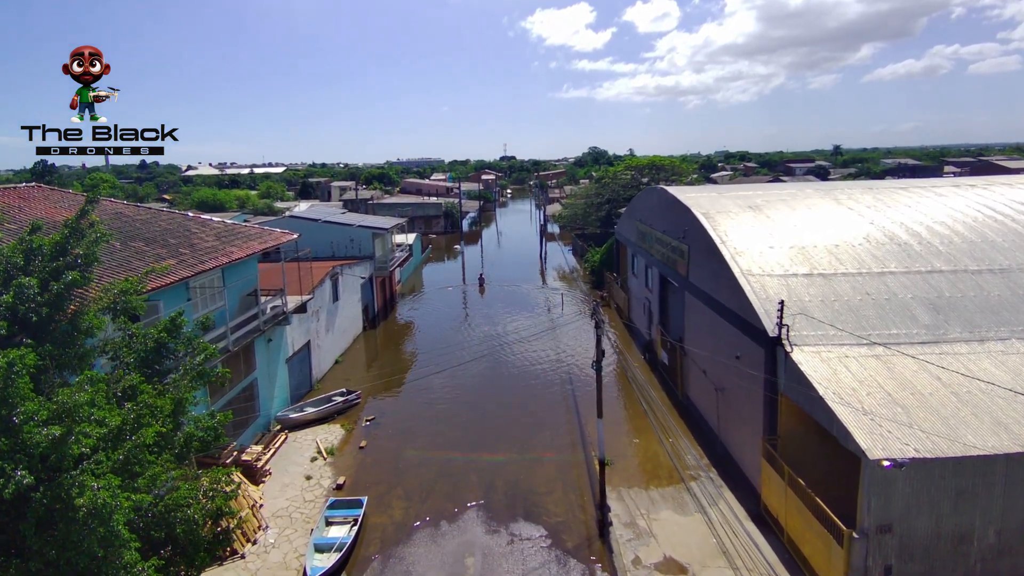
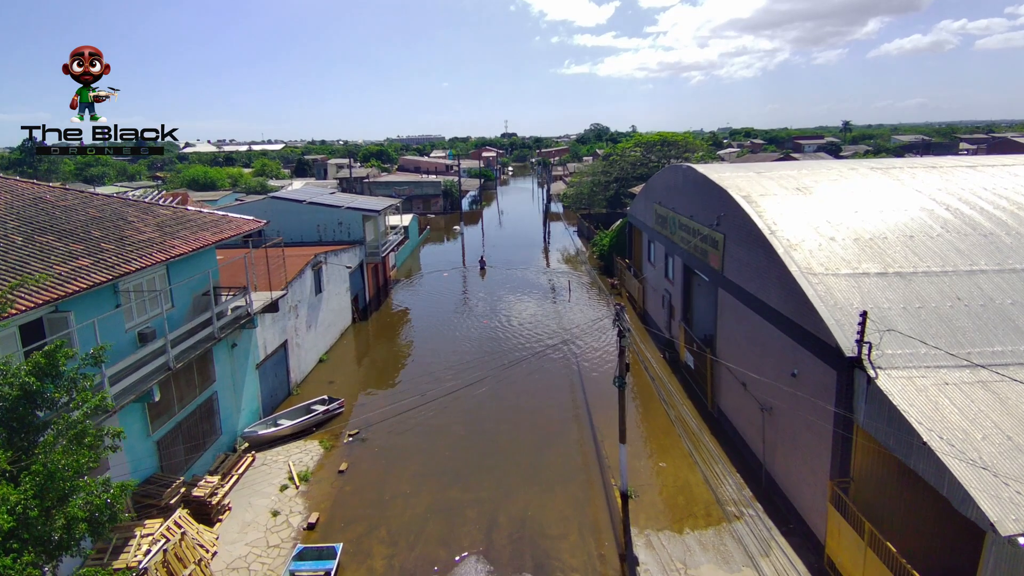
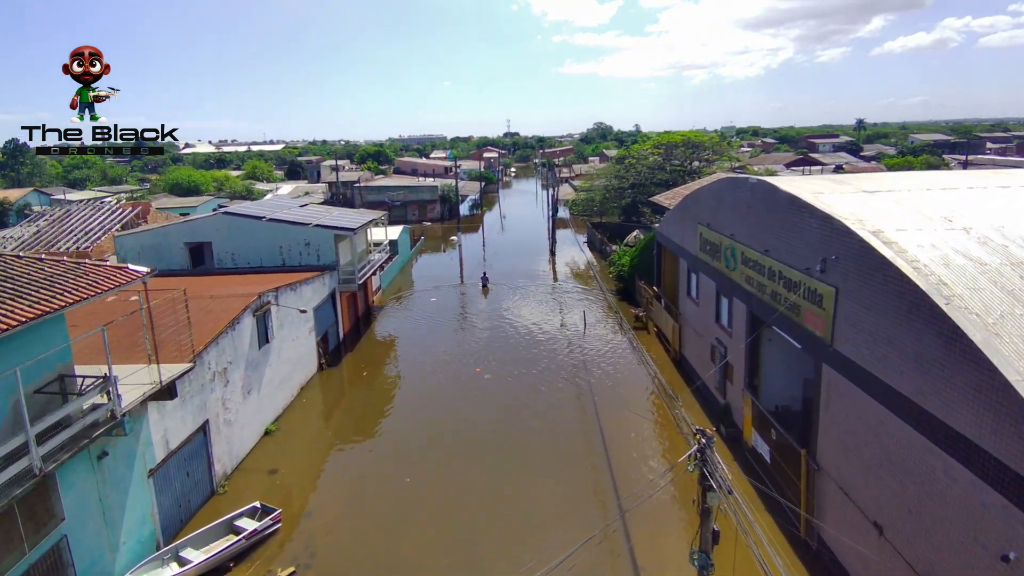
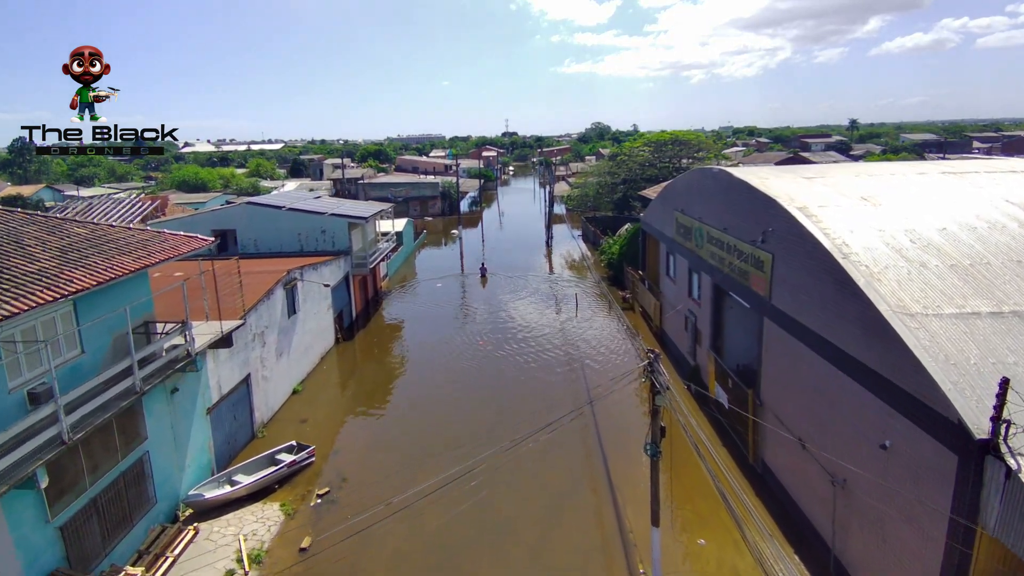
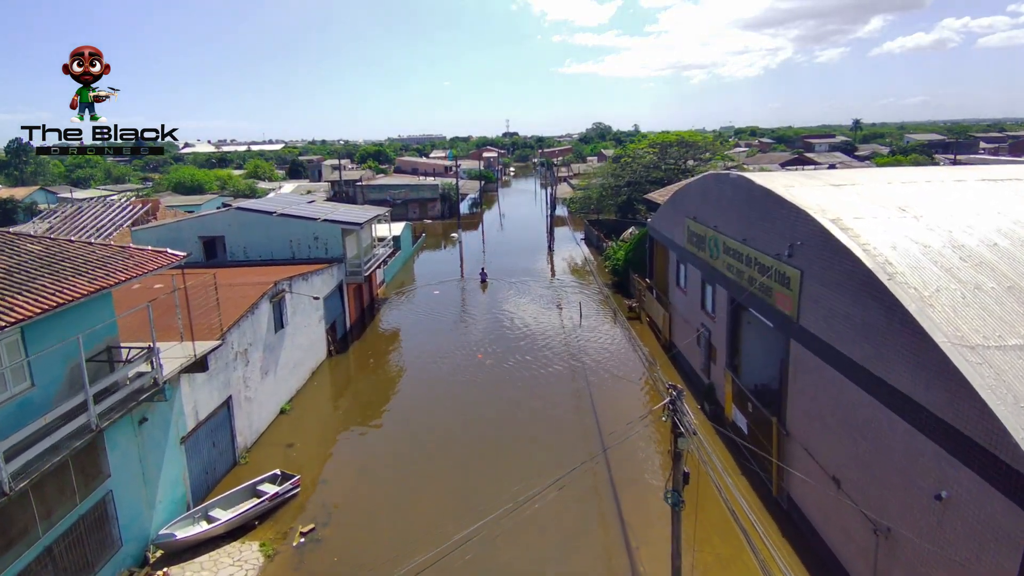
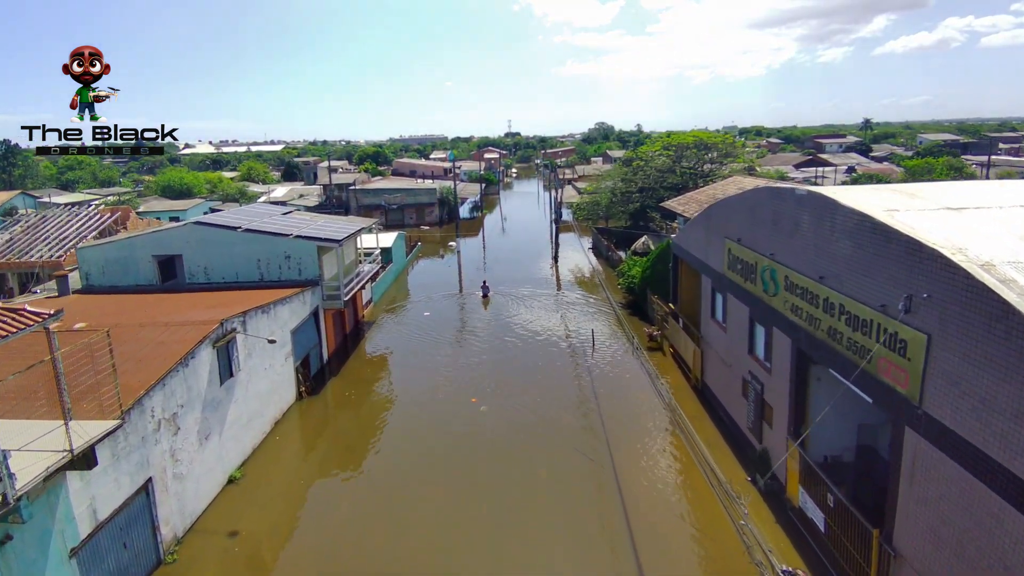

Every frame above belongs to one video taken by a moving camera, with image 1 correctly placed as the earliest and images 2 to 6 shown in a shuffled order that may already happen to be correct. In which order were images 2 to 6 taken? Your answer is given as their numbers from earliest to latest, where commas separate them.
2, 4, 5, 3, 6
